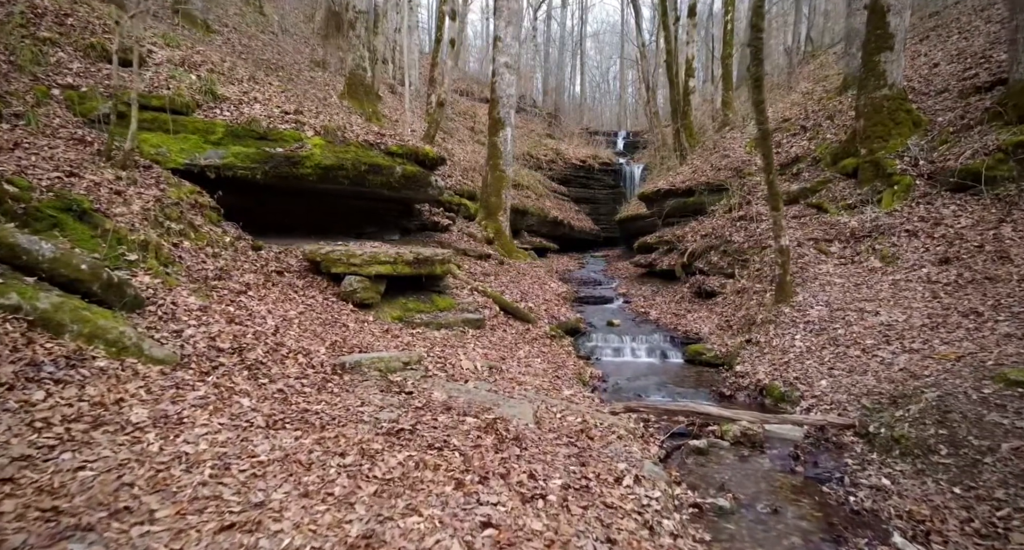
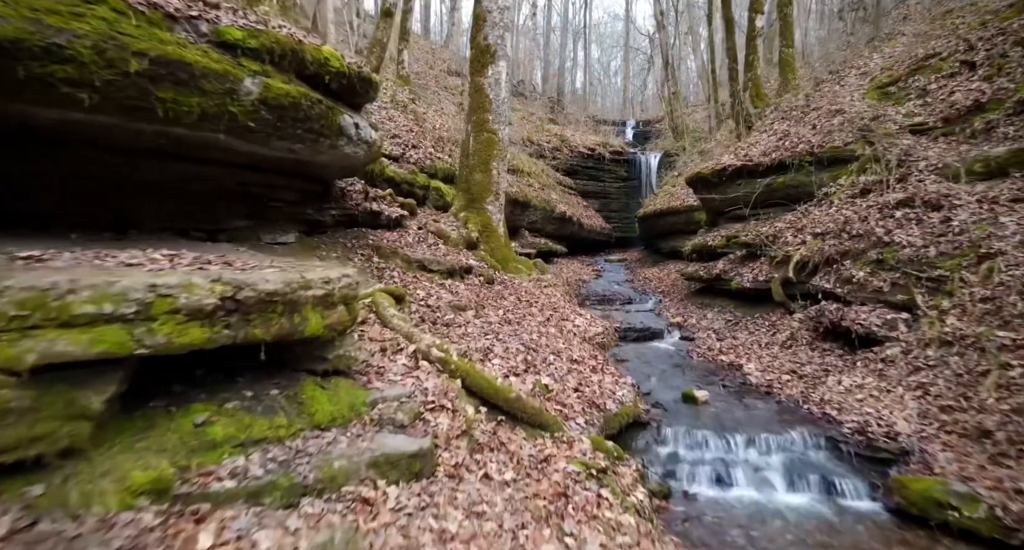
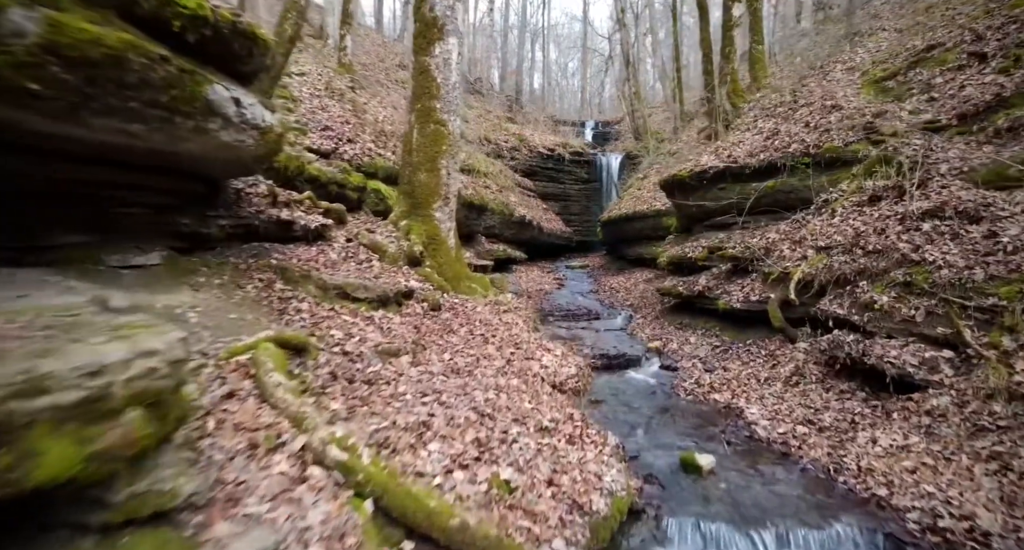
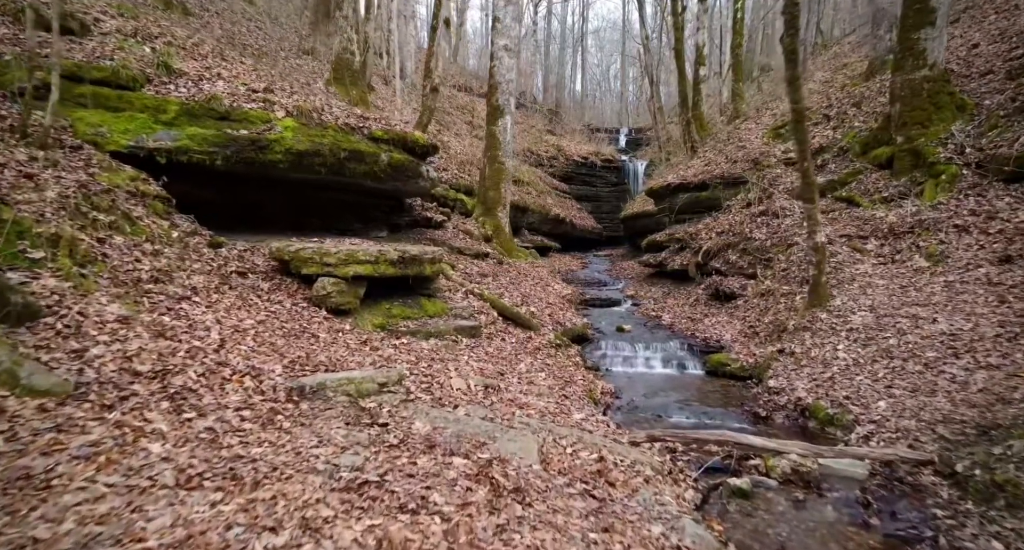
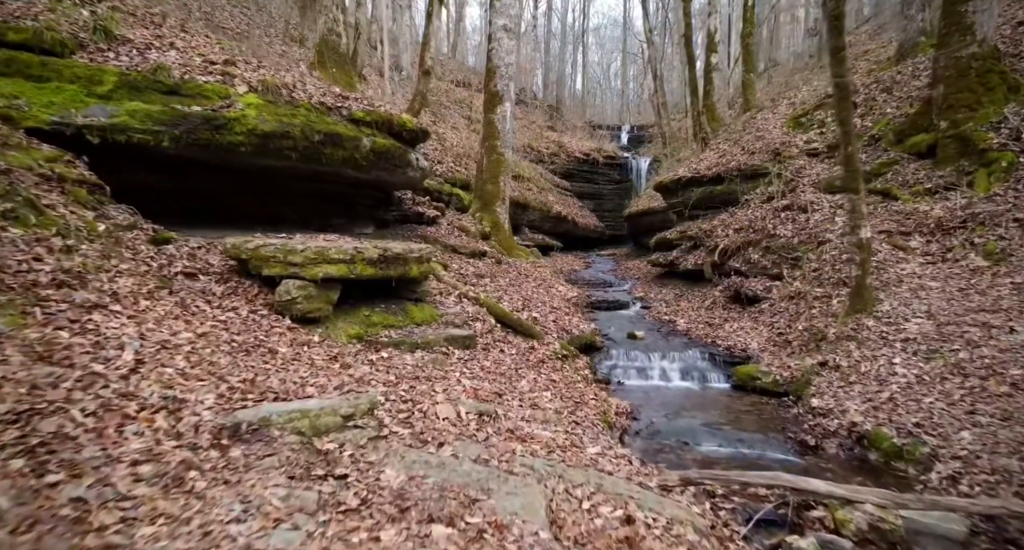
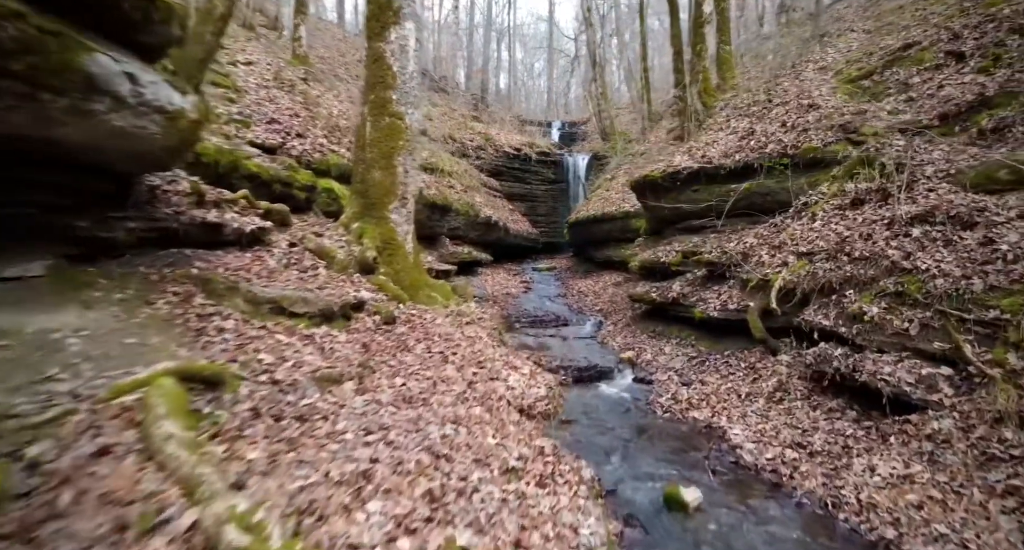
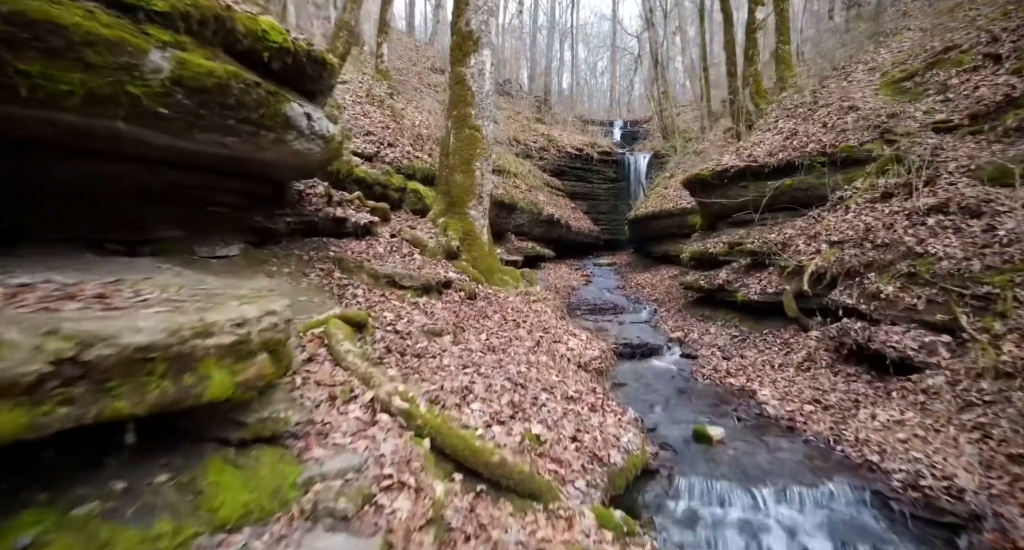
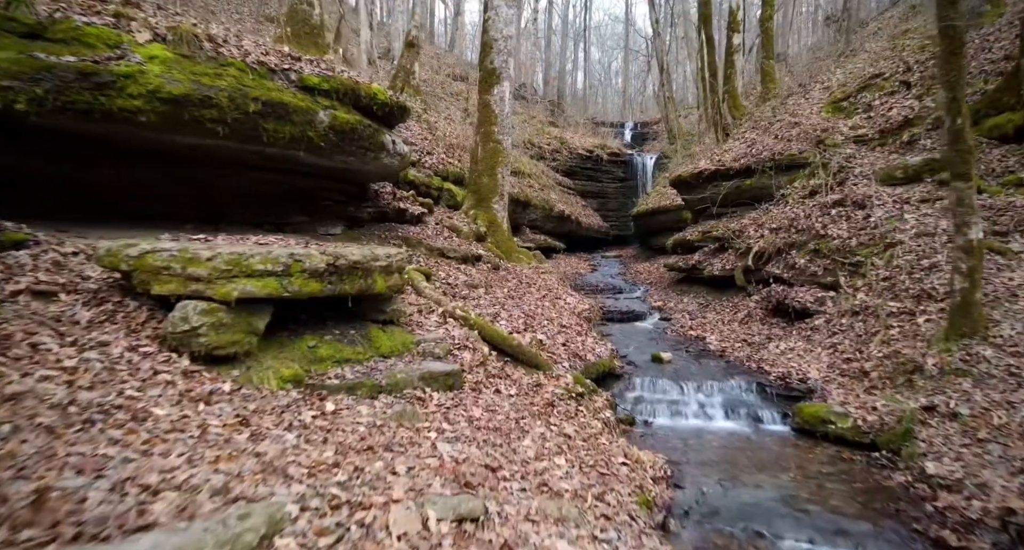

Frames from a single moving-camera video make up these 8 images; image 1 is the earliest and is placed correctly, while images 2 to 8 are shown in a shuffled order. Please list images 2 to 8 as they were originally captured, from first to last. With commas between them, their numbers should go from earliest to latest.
4, 5, 8, 2, 7, 3, 6
